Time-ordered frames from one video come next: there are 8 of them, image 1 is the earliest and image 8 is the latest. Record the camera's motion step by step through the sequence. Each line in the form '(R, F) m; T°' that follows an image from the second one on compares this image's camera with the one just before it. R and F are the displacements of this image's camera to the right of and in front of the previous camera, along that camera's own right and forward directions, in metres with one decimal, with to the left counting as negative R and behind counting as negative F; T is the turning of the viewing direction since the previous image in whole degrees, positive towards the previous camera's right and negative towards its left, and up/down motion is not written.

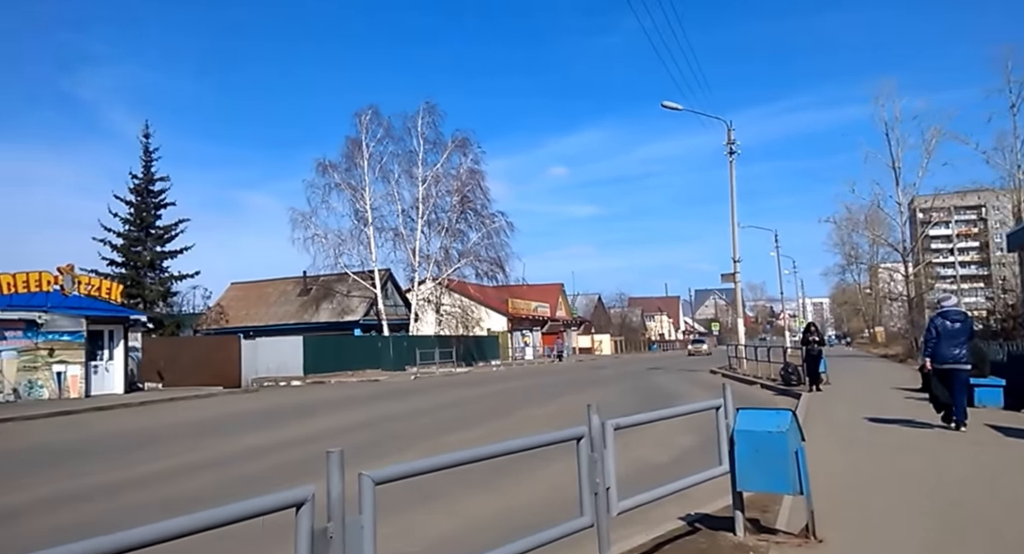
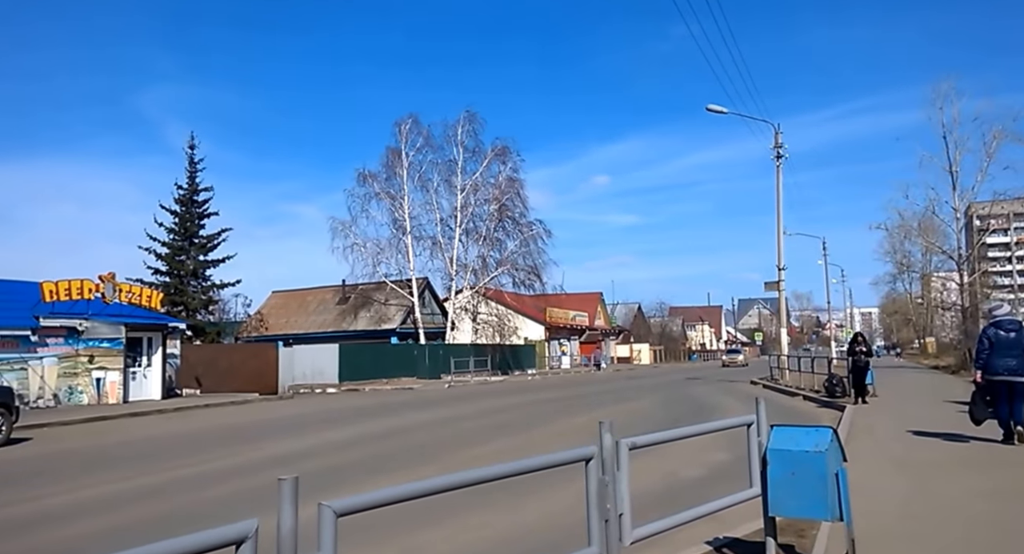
(+0.2, +0.4) m; -3°
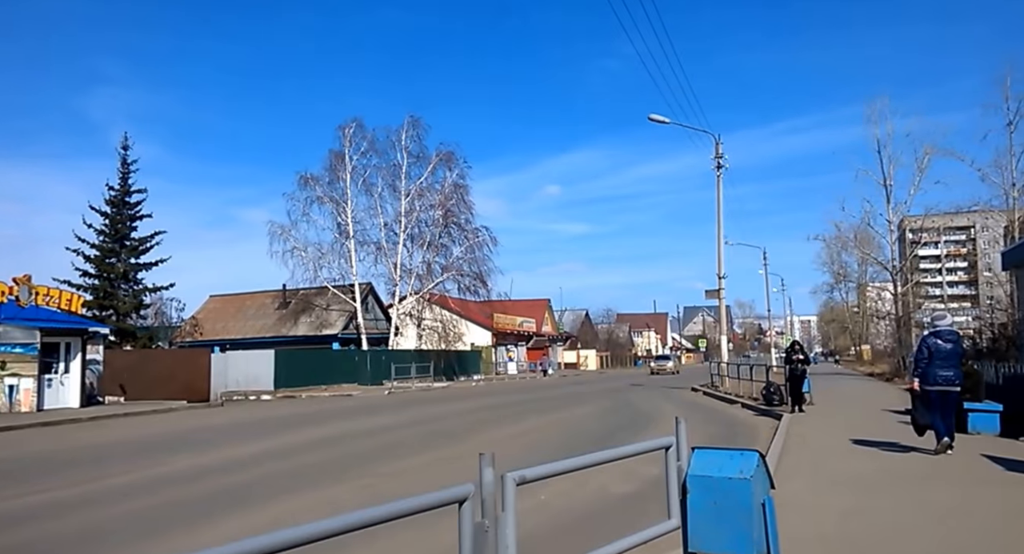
(+0.4, +0.7) m; +4°
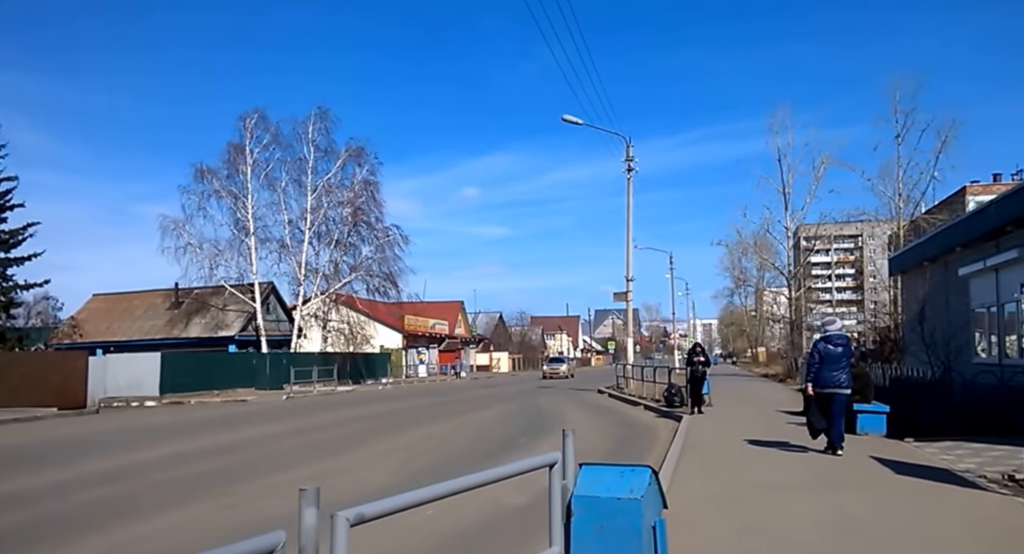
(+0.5, +0.9) m; +7°
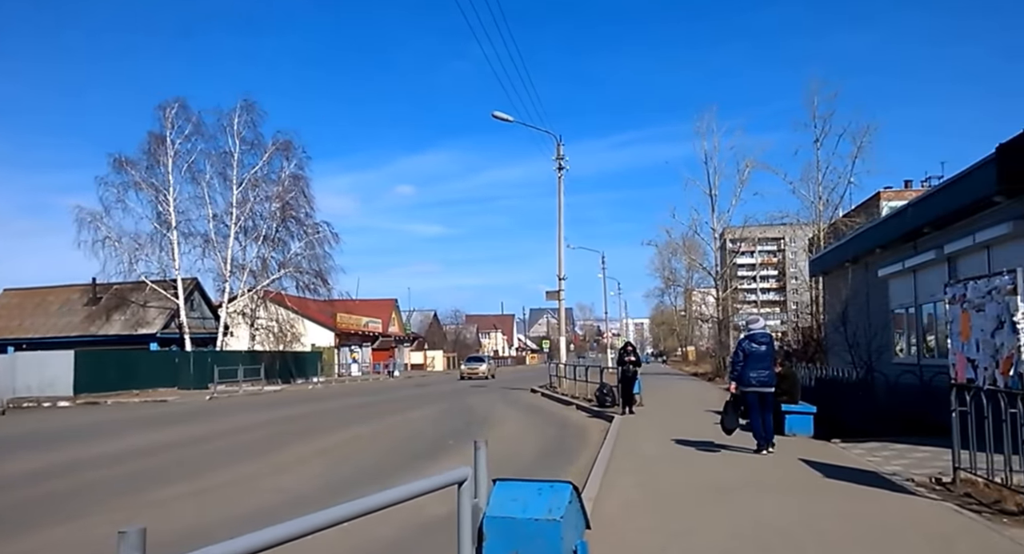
(+0.1, +0.4) m; +5°
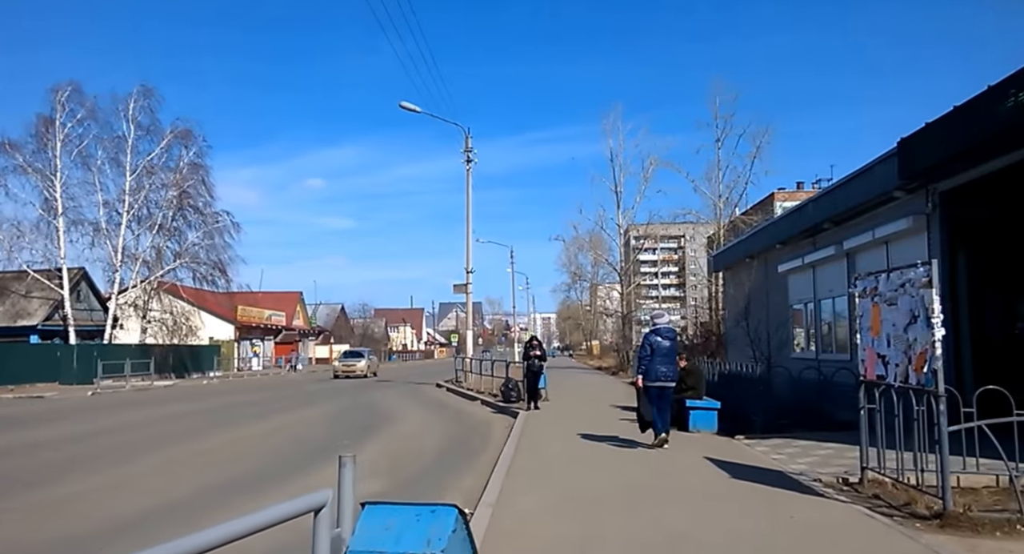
(+0.2, +0.7) m; +7°
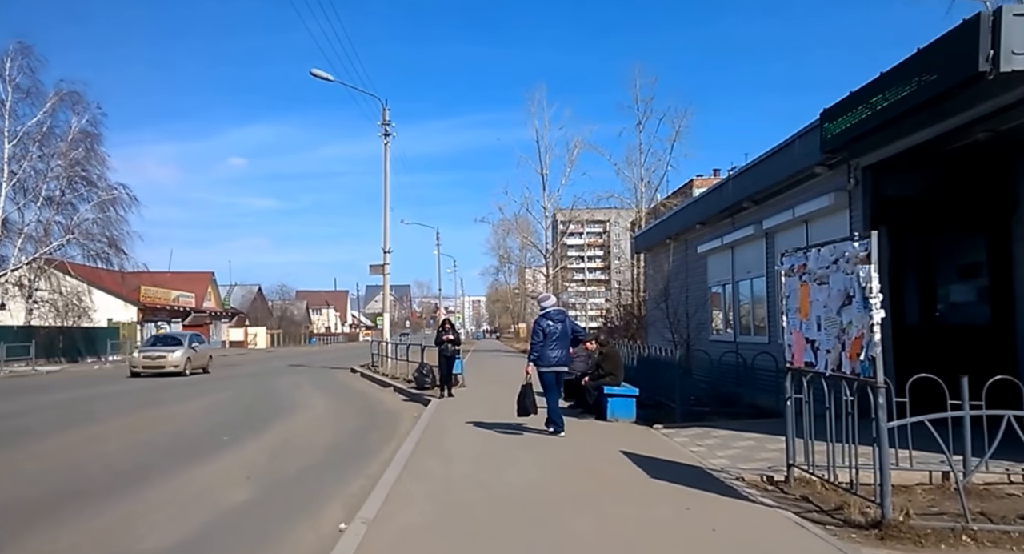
(+0.3, +1.0) m; +6°
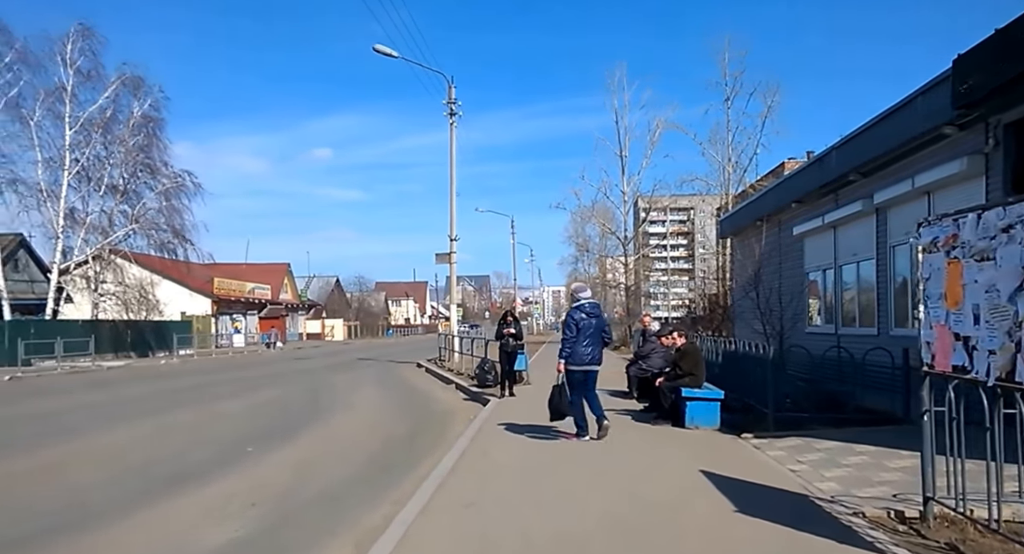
(+0.1, +1.3) m; -5°
